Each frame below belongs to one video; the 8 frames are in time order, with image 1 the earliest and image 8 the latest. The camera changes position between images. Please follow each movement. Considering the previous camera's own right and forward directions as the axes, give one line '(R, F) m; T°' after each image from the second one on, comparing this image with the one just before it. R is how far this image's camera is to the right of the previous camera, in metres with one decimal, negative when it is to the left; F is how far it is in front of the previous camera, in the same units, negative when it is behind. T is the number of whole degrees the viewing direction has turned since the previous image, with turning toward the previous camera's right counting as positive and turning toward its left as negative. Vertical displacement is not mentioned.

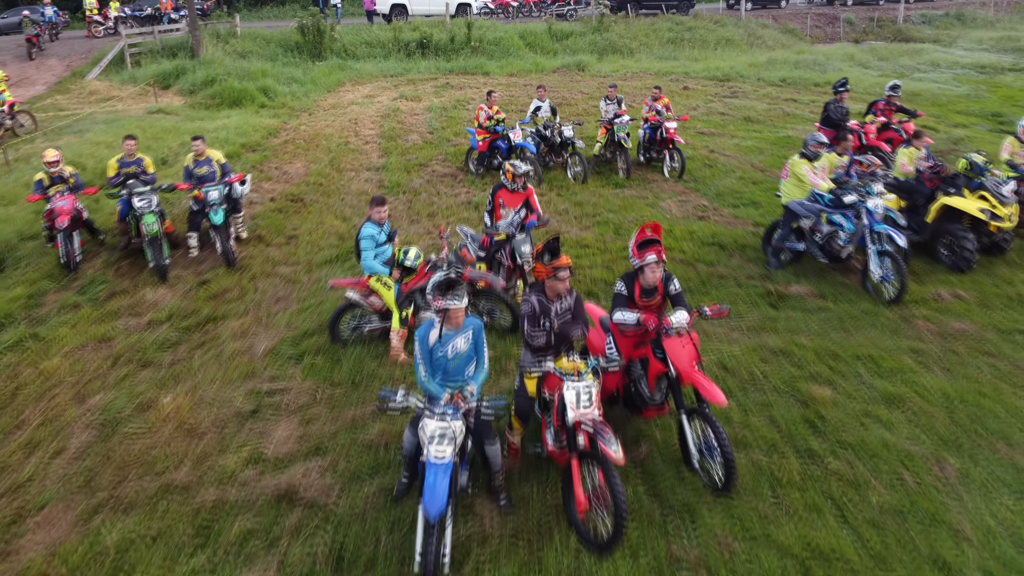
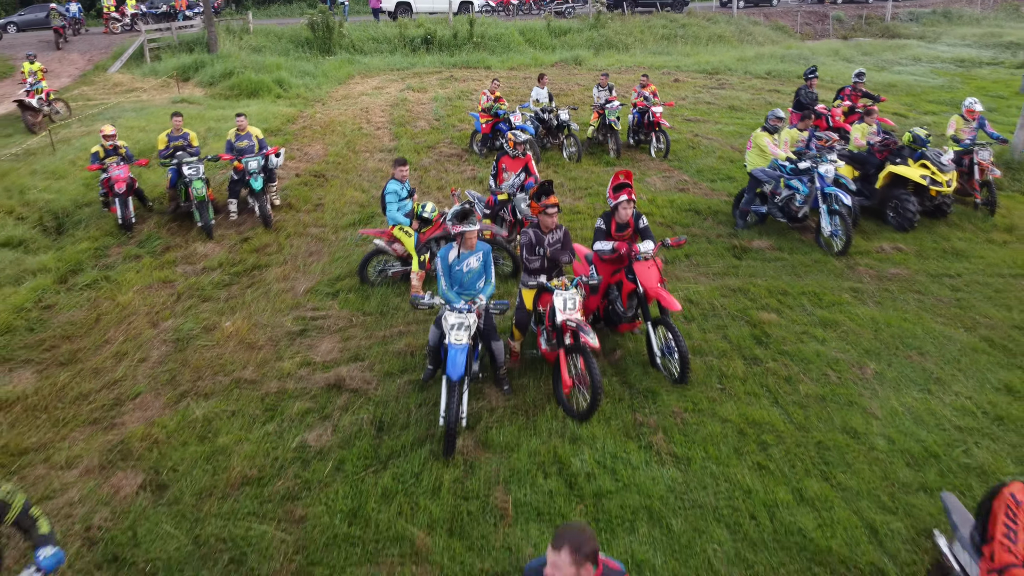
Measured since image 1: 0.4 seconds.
(0.0, -1.3) m; 0°
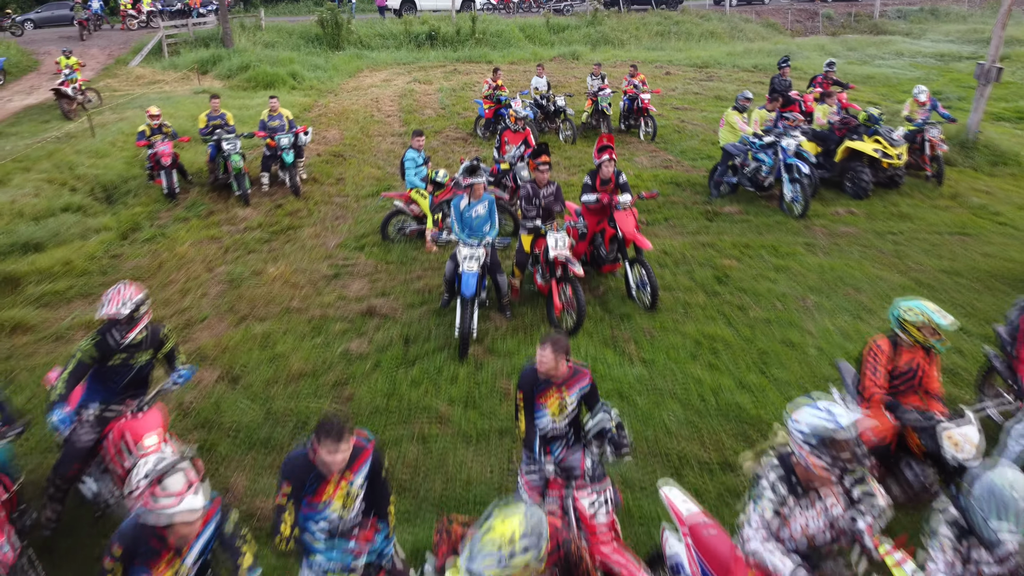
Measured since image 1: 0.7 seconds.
(0.0, -1.4) m; 0°
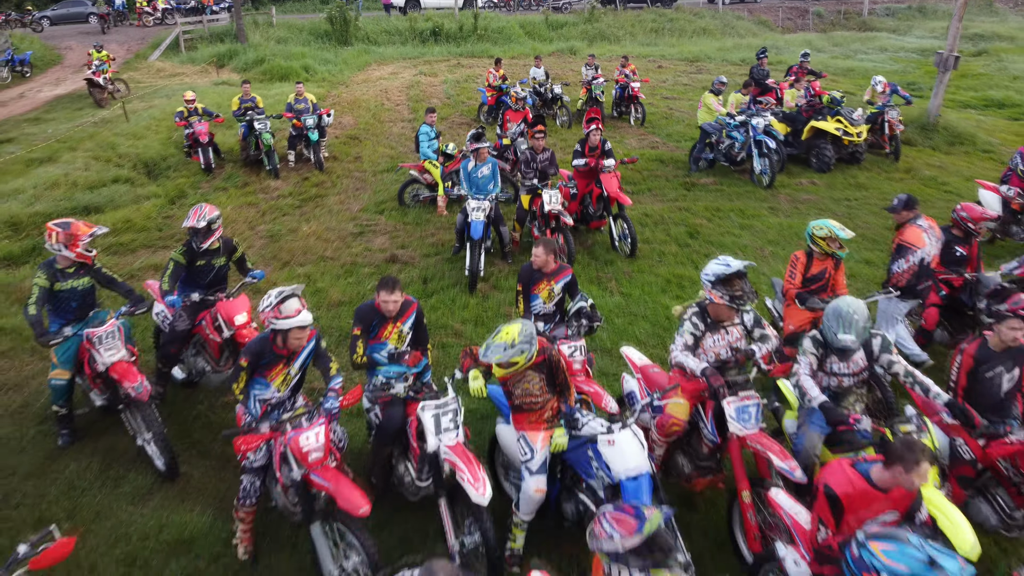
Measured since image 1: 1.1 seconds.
(0.0, -1.4) m; 0°
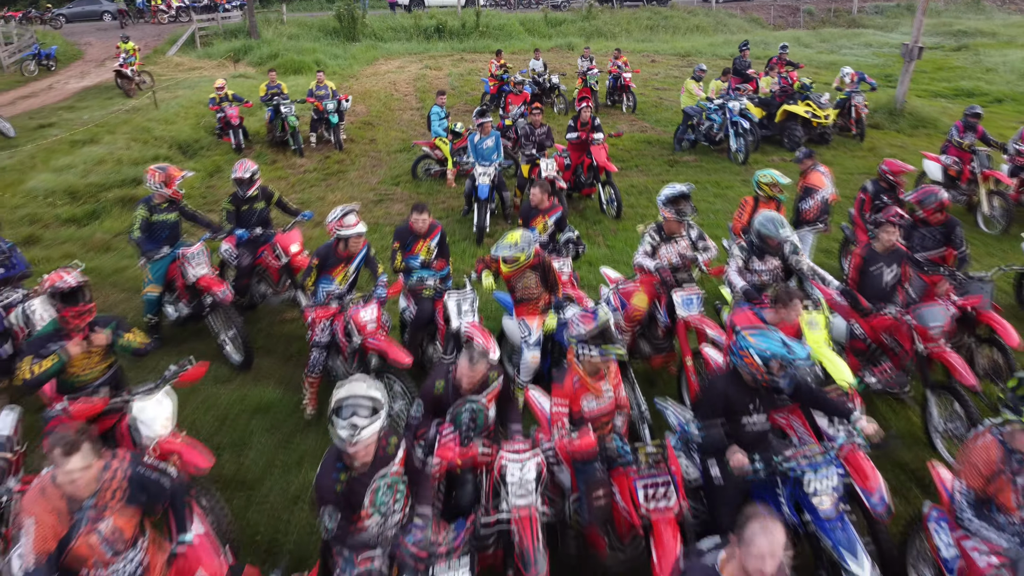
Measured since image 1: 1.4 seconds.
(0.0, -1.4) m; 0°
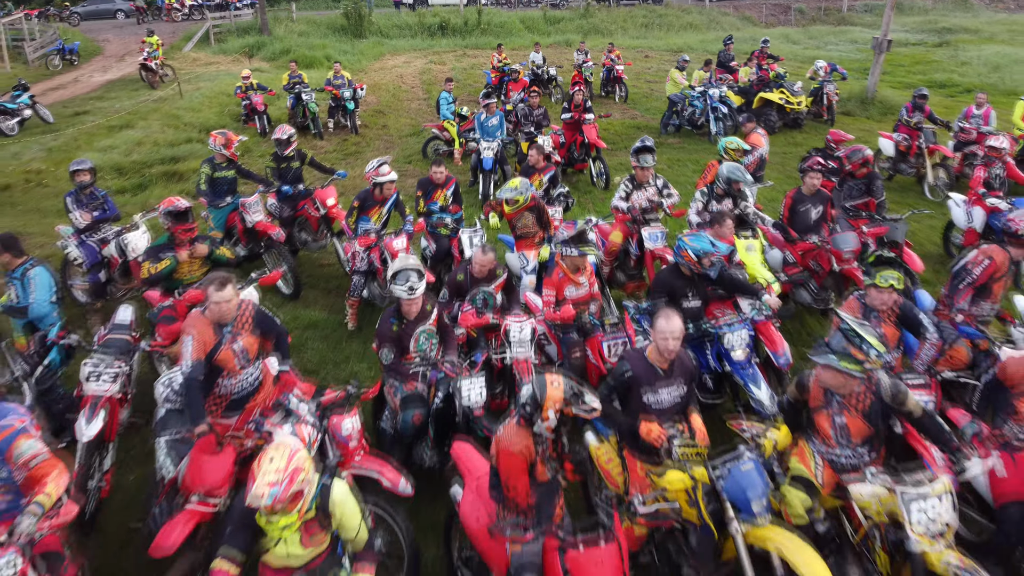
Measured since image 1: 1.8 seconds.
(0.0, -1.4) m; 0°
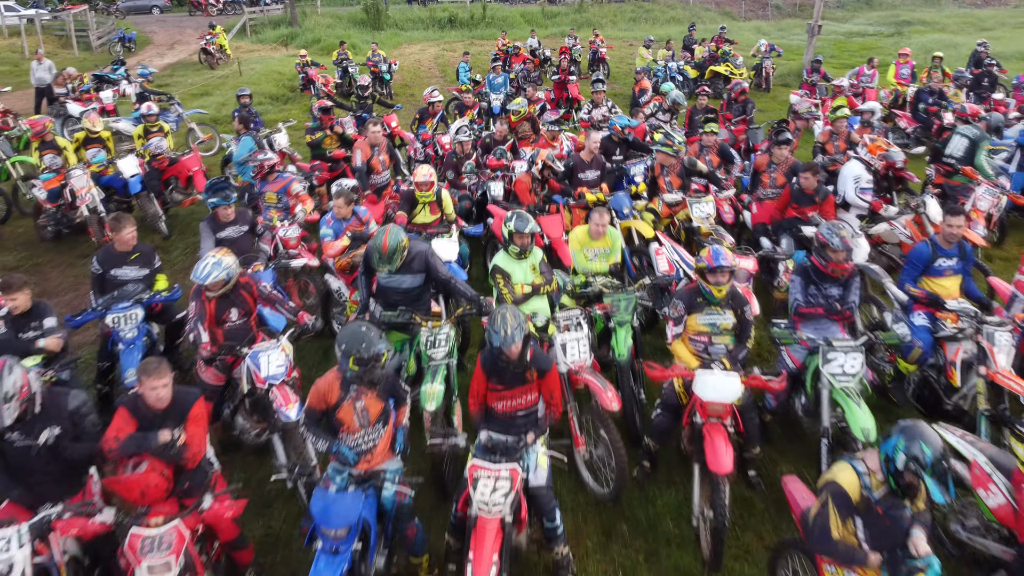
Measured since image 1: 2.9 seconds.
(-0.1, -4.2) m; 0°
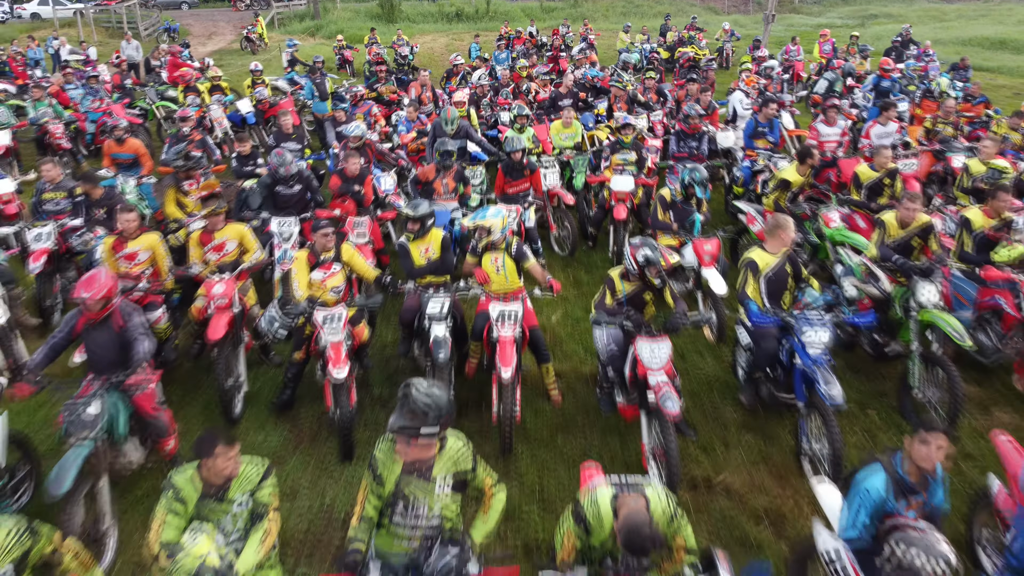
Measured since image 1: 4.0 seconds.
(-0.1, -4.1) m; 0°
